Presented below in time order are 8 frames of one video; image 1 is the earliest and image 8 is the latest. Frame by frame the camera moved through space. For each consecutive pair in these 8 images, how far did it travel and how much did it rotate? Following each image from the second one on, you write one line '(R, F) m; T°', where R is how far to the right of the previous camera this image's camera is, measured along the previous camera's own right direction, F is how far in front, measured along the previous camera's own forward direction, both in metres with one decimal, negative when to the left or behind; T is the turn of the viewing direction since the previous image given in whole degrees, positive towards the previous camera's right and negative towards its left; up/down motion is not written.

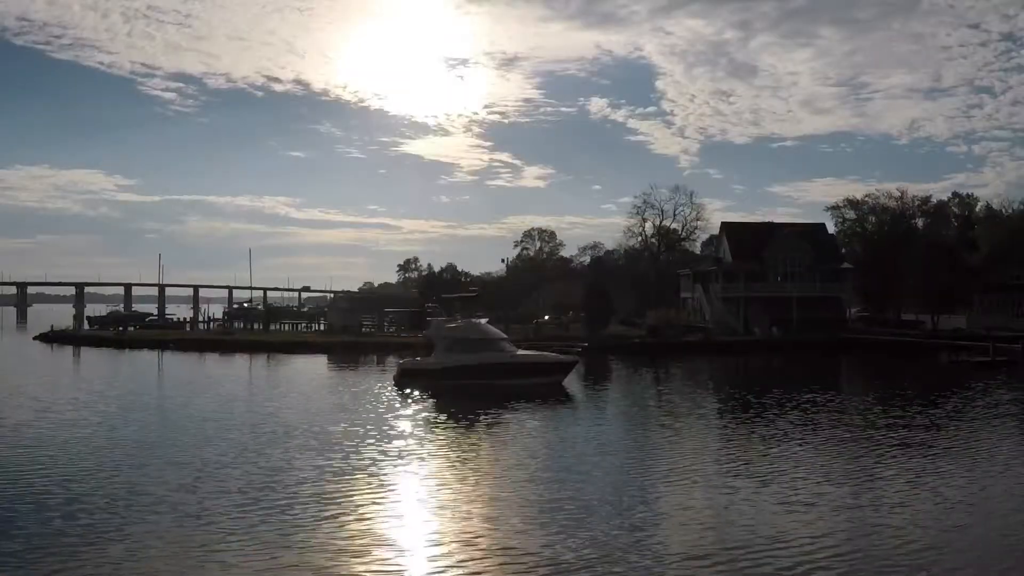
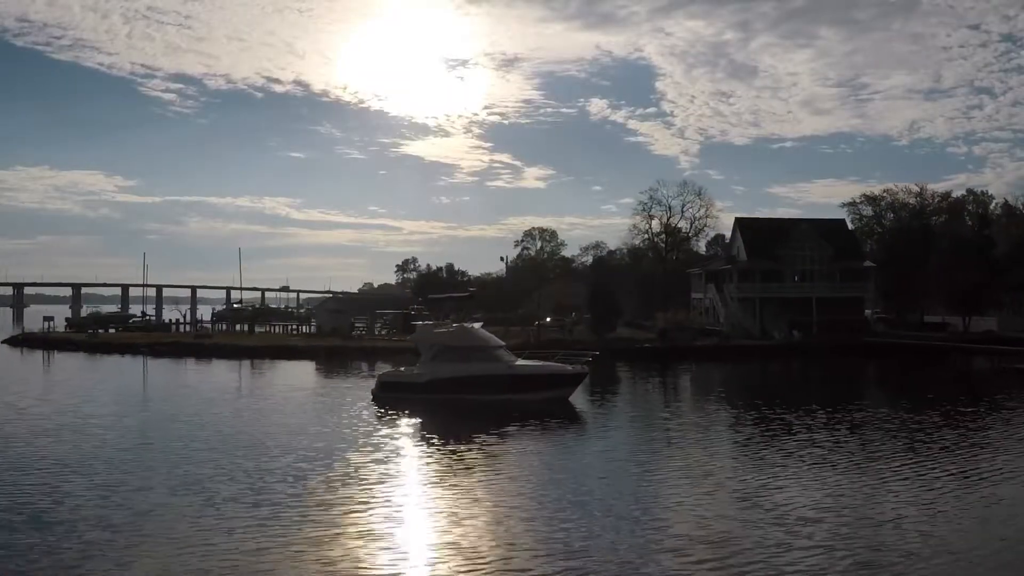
(0.0, +4.1) m; 0°
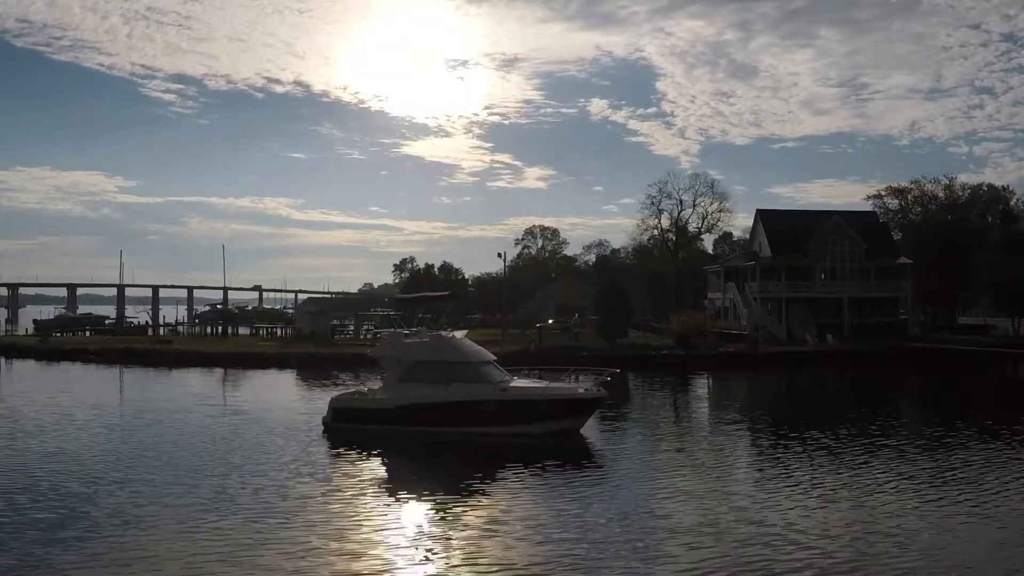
(+0.1, +5.8) m; 0°
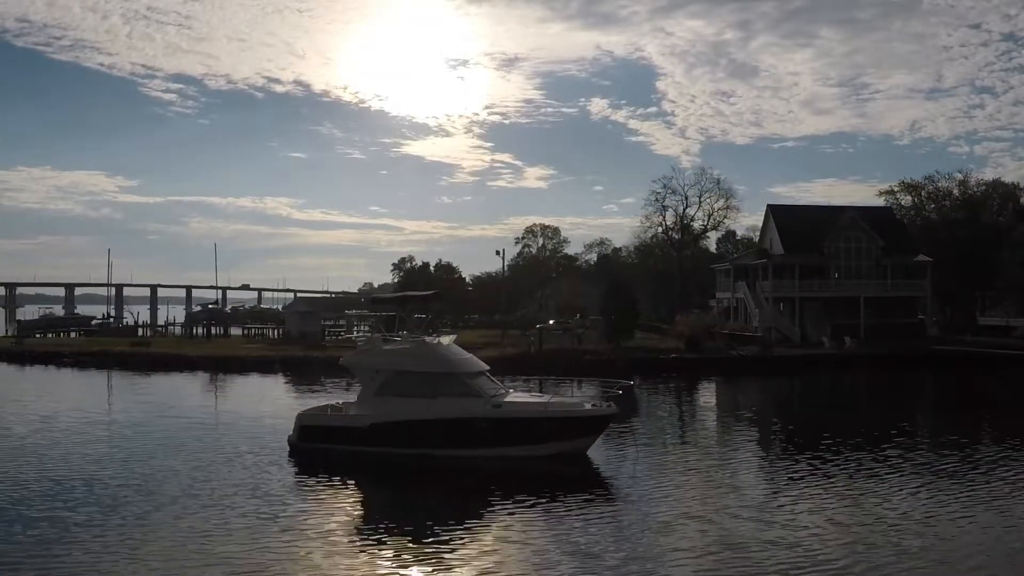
(+0.1, +2.6) m; 0°
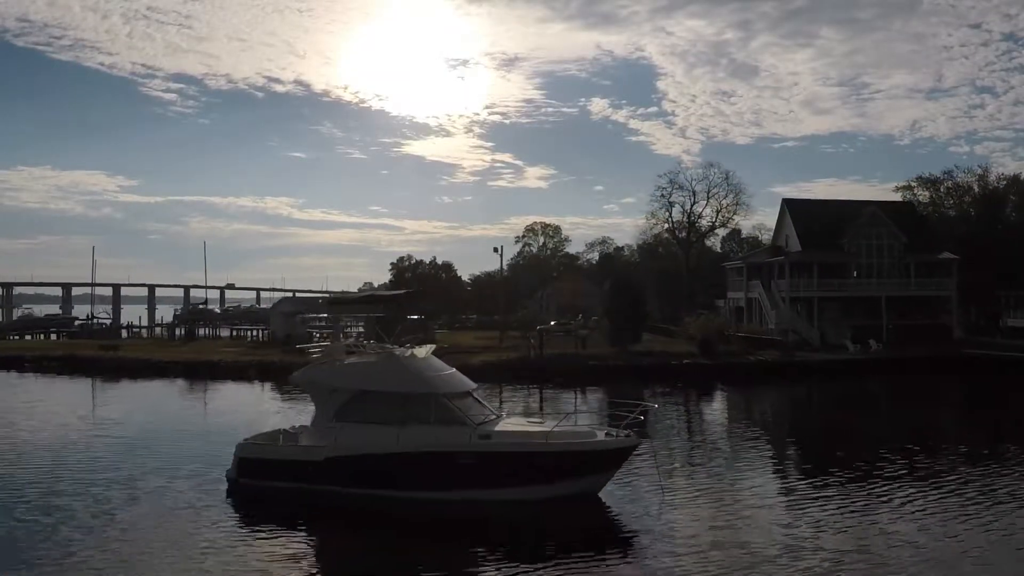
(+0.1, +3.3) m; 0°
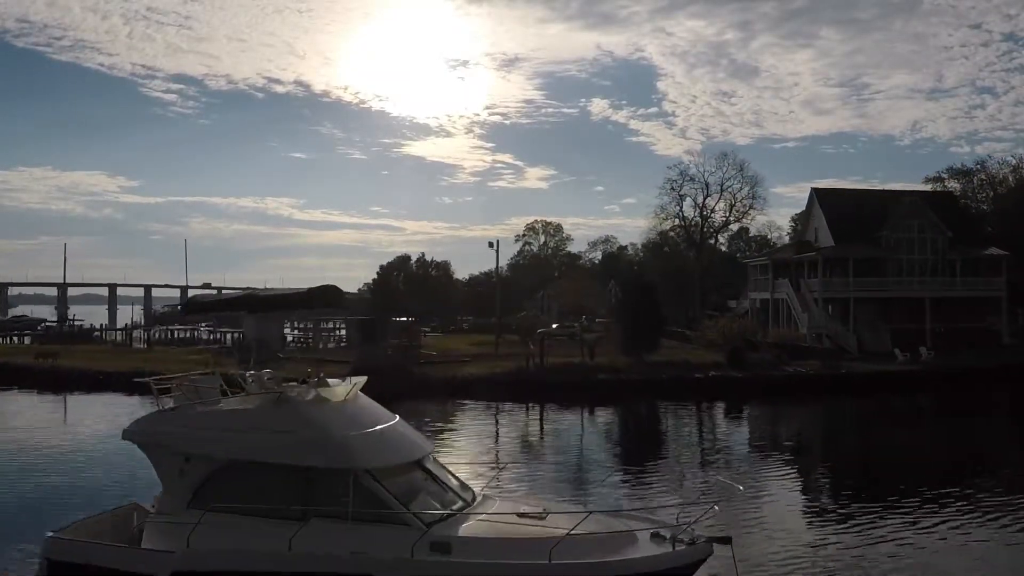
(+0.2, +5.2) m; 0°
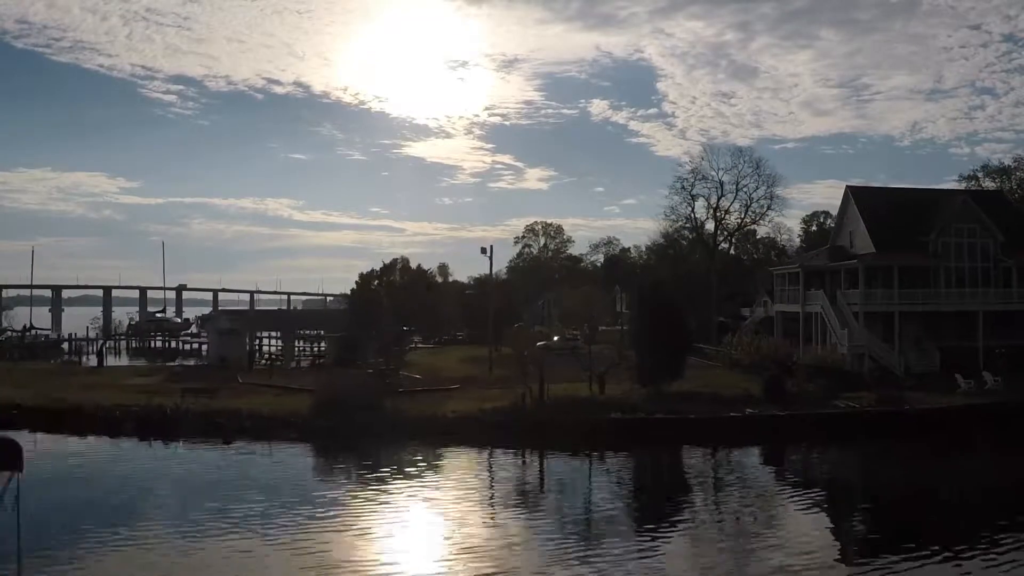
(+0.2, +5.2) m; 0°
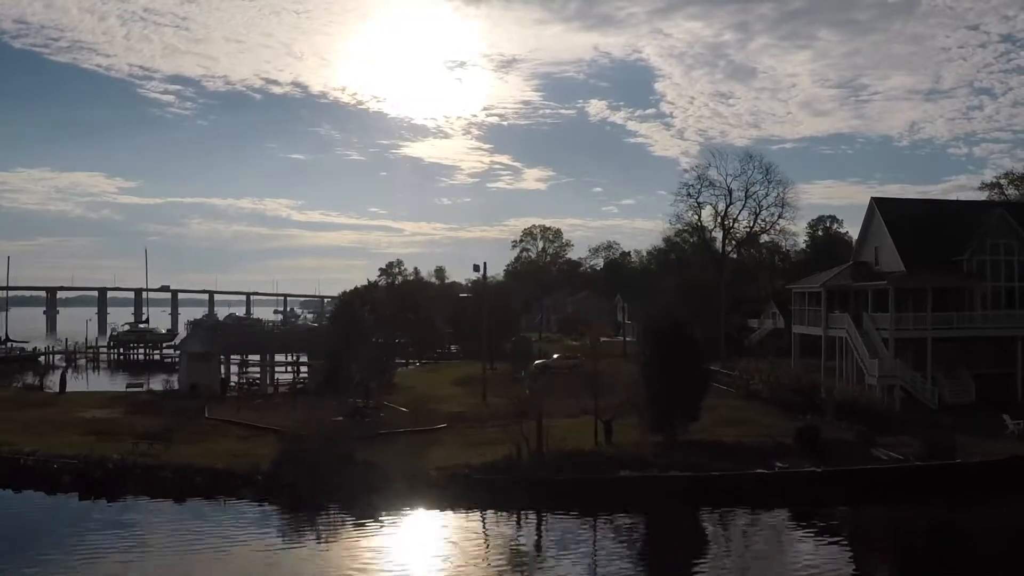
(+0.1, +3.2) m; 0°
